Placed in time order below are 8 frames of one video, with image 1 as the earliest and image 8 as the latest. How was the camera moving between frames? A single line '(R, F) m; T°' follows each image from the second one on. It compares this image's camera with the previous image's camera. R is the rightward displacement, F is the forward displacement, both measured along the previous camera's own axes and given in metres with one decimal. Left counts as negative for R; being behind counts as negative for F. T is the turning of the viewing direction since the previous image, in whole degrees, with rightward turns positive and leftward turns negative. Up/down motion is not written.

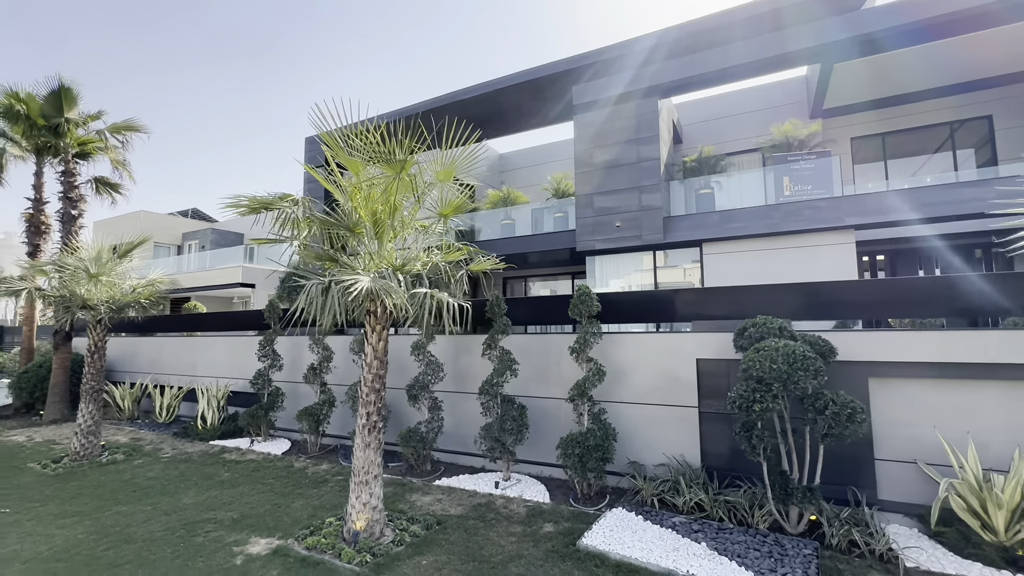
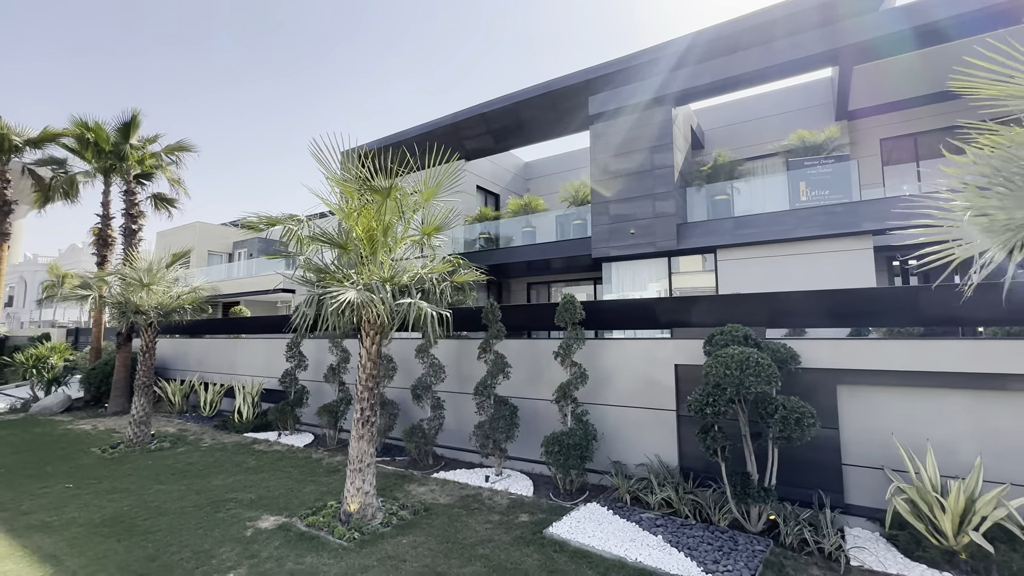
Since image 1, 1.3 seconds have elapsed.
(+0.6, -0.4) m; -5°
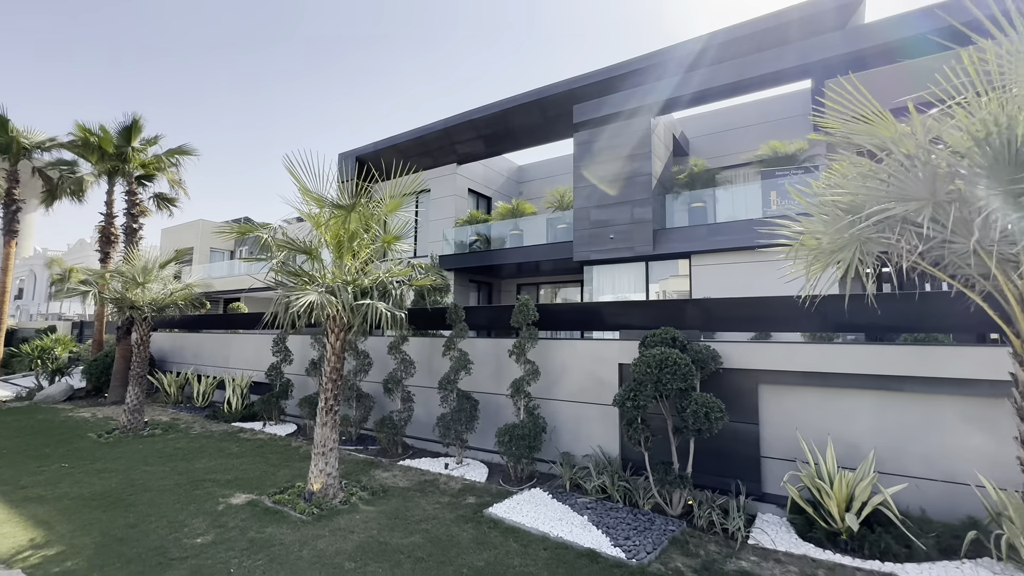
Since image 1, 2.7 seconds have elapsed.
(+0.6, -0.5) m; -1°
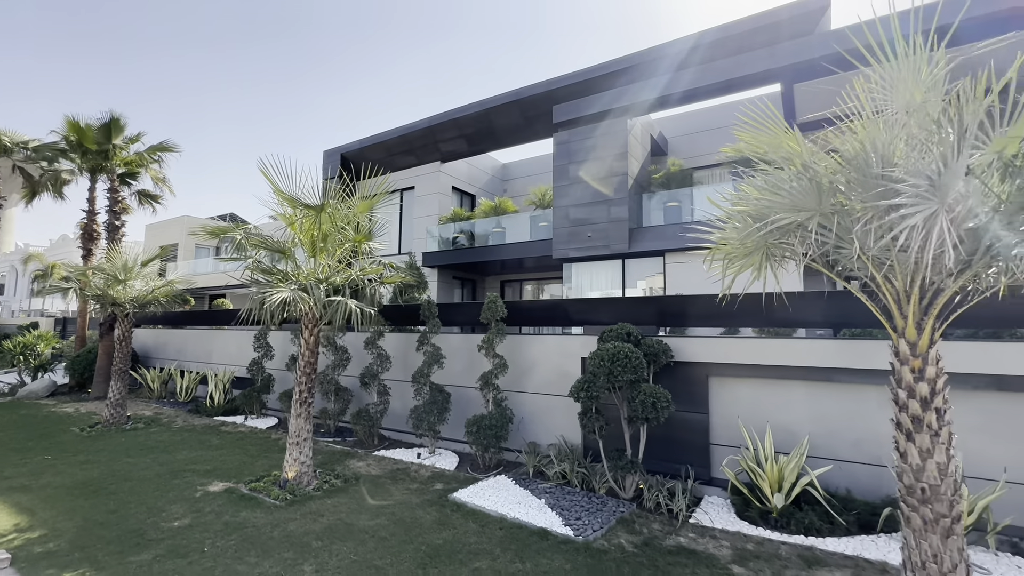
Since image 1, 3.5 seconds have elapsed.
(+0.3, -0.3) m; +1°
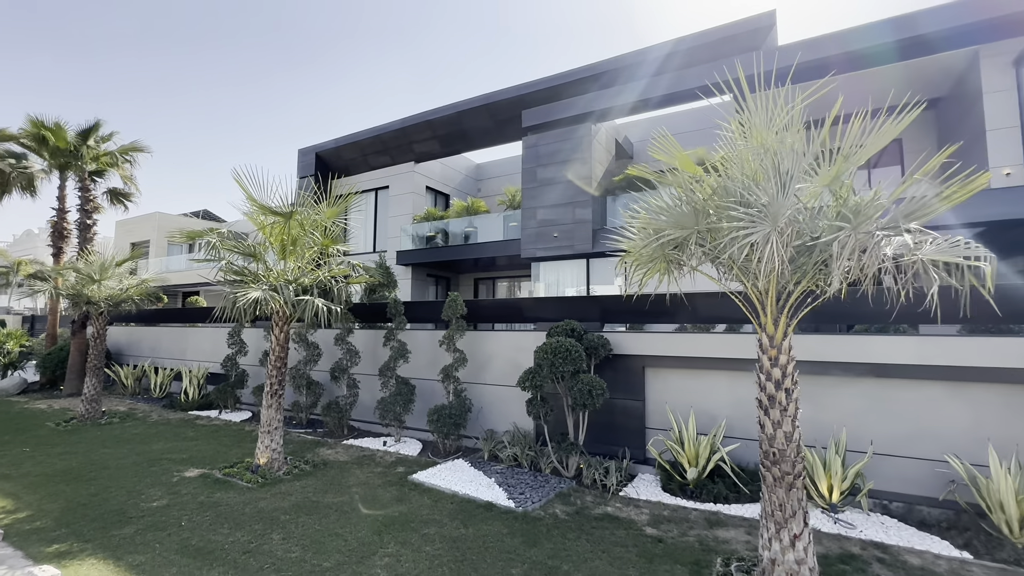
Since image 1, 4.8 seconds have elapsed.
(+0.3, -0.5) m; +2°
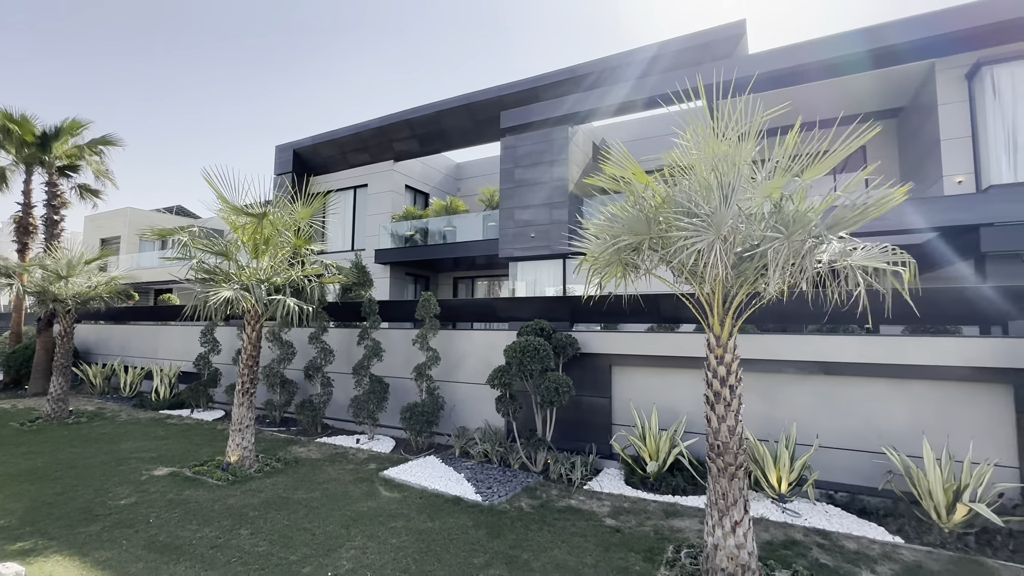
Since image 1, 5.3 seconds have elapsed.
(+0.1, -0.2) m; +2°
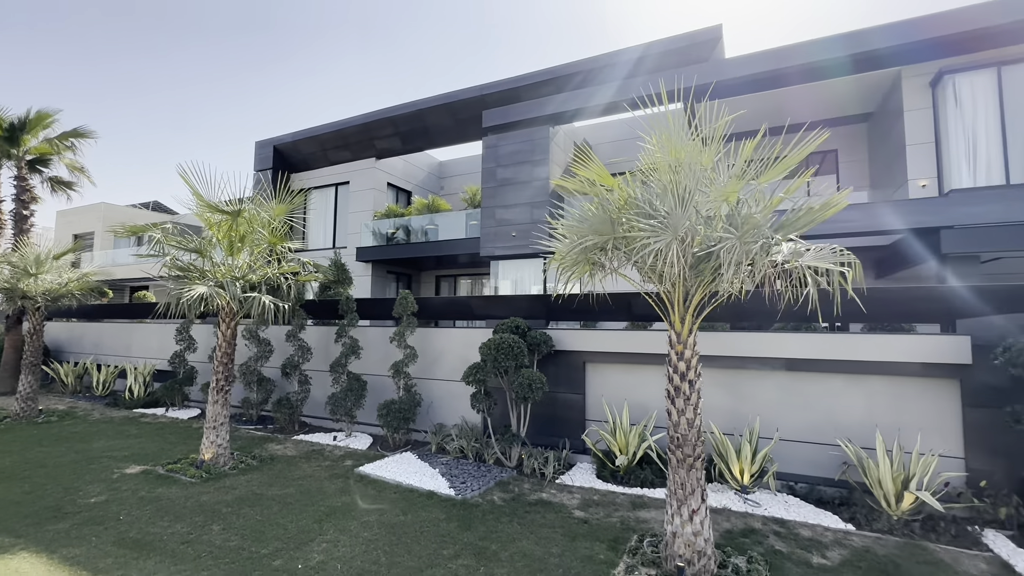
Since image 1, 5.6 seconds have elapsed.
(+0.1, -0.1) m; +2°
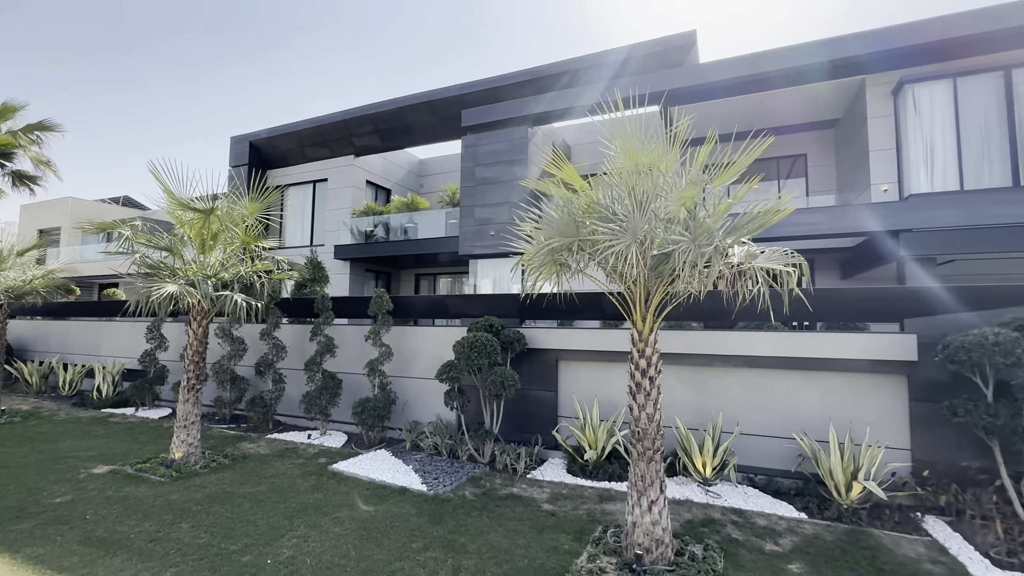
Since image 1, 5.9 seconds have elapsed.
(+0.1, -0.1) m; +2°
